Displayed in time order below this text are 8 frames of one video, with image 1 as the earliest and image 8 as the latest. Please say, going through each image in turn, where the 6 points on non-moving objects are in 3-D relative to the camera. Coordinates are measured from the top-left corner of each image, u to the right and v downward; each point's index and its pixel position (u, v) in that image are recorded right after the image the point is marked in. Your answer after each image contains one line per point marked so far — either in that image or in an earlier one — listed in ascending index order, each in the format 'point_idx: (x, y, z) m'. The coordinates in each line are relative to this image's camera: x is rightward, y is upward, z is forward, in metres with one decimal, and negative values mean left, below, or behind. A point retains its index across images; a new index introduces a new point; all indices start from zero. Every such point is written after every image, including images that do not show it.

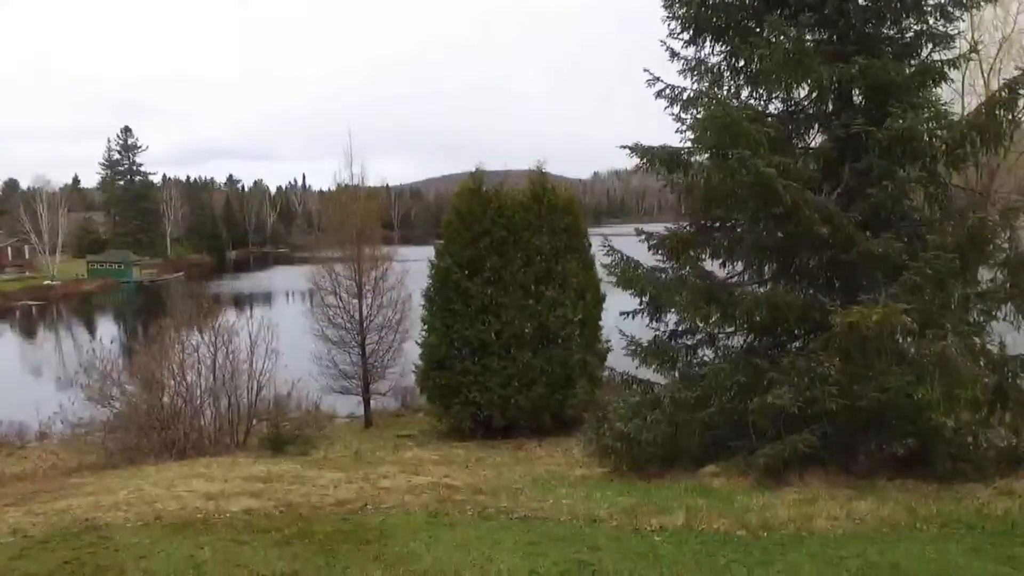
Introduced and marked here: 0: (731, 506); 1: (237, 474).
0: (+2.8, -2.8, +11.0) m
1: (-4.2, -2.9, +12.7) m
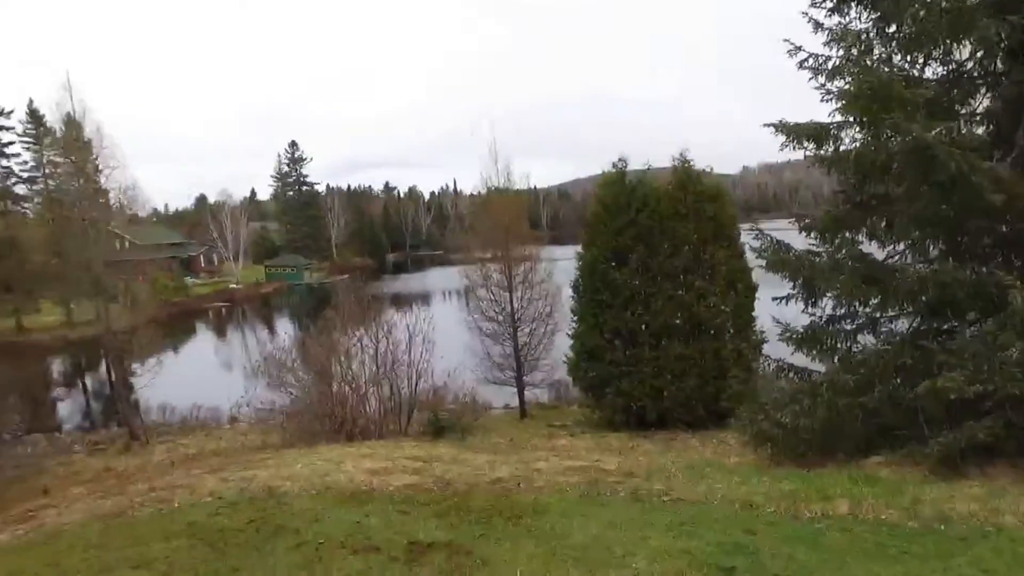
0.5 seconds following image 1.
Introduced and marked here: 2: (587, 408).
0: (+4.8, -2.5, +10.4) m
1: (-1.8, -2.7, +13.4) m
2: (+1.5, -2.5, +17.4) m
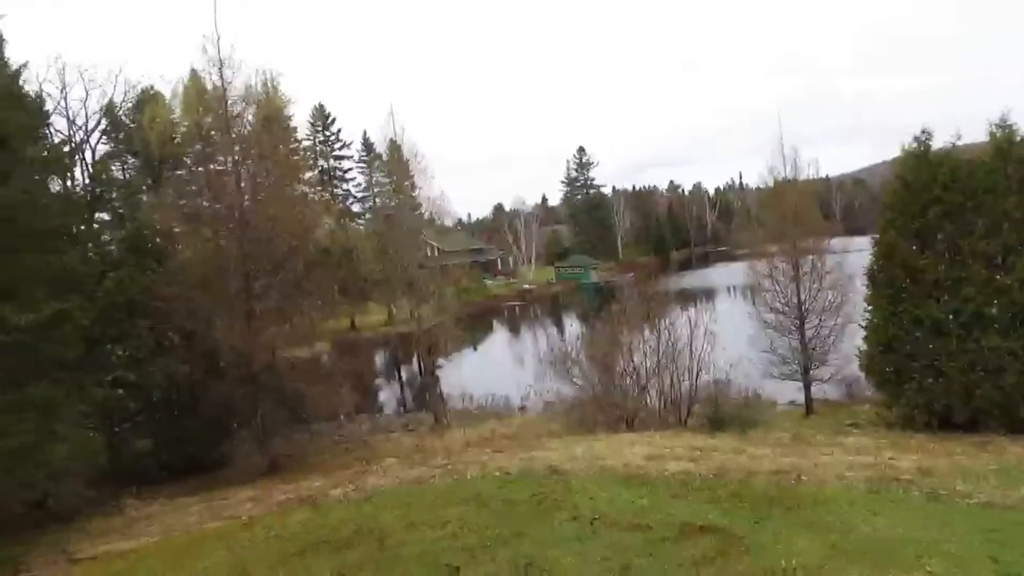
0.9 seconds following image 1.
0: (+7.8, -2.2, +8.4) m
1: (+2.7, -2.6, +13.5) m
2: (+7.3, -2.3, +16.1) m
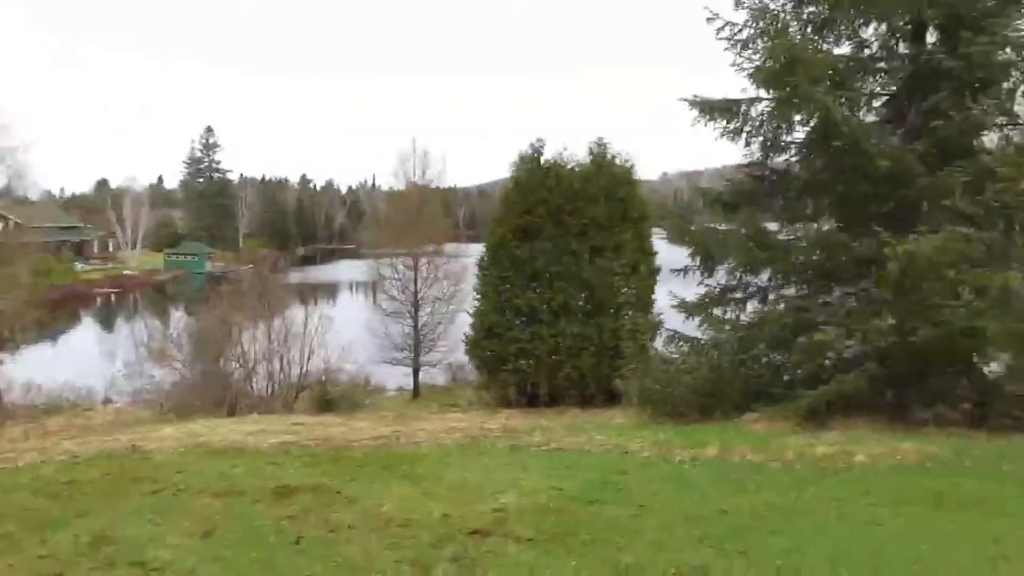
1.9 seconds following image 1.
0: (+3.2, -1.9, +10.4) m
1: (-3.6, -2.1, +12.9) m
2: (-0.6, -2.2, +17.1) m
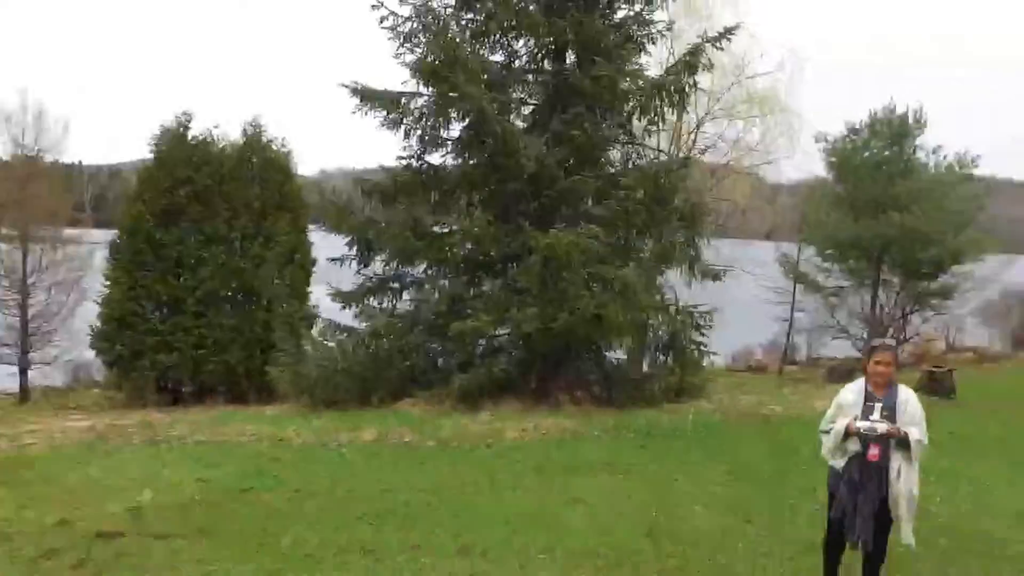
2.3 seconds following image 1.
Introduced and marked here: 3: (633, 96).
0: (-1.2, -1.7, +10.6) m
1: (-8.4, -1.8, +10.1) m
2: (-7.4, -1.9, +15.2) m
3: (+1.9, +3.1, +13.2) m
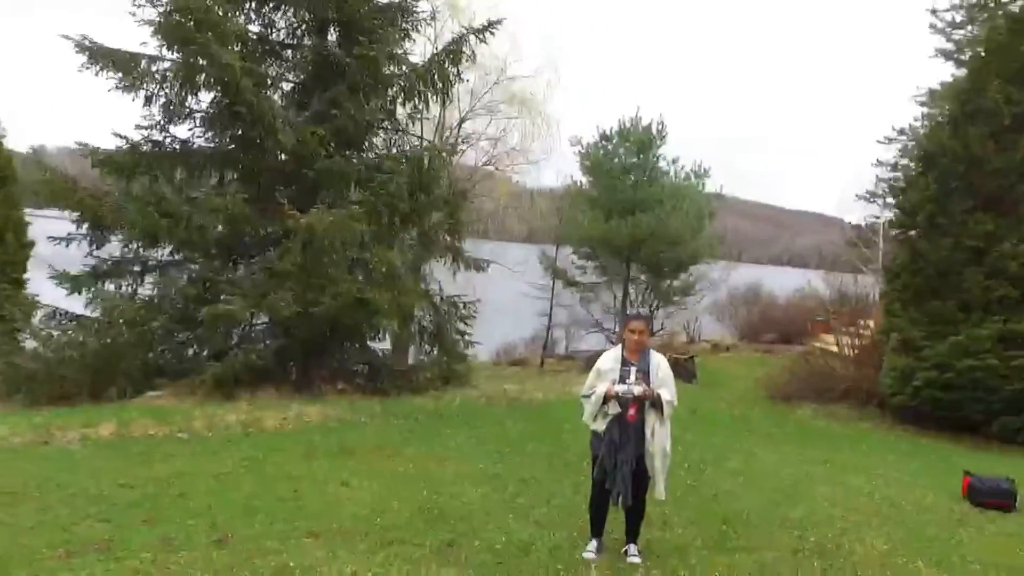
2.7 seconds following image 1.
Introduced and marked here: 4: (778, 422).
0: (-4.0, -1.5, +9.6) m
1: (-10.8, -1.5, +7.1) m
2: (-11.3, -1.7, +12.2) m
3: (-1.8, +3.3, +13.0) m
4: (+4.4, -2.2, +13.5) m
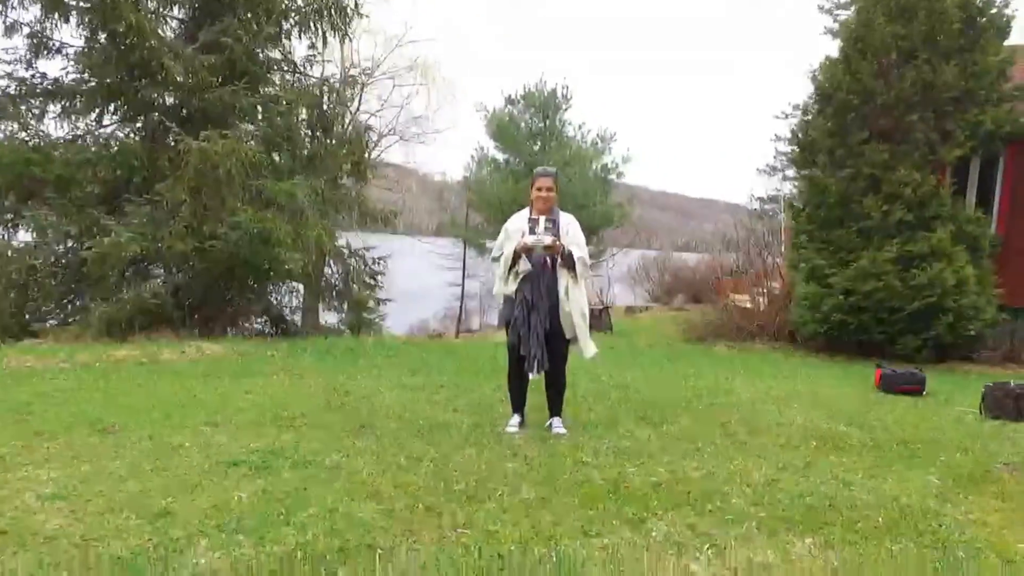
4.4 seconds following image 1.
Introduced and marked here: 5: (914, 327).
0: (-5.0, -0.7, +8.8) m
1: (-11.5, -1.0, +5.6) m
2: (-12.4, -1.2, +10.7) m
3: (-3.3, +4.2, +12.4) m
4: (+3.0, -1.1, +13.5) m
5: (+6.6, -0.6, +13.5) m
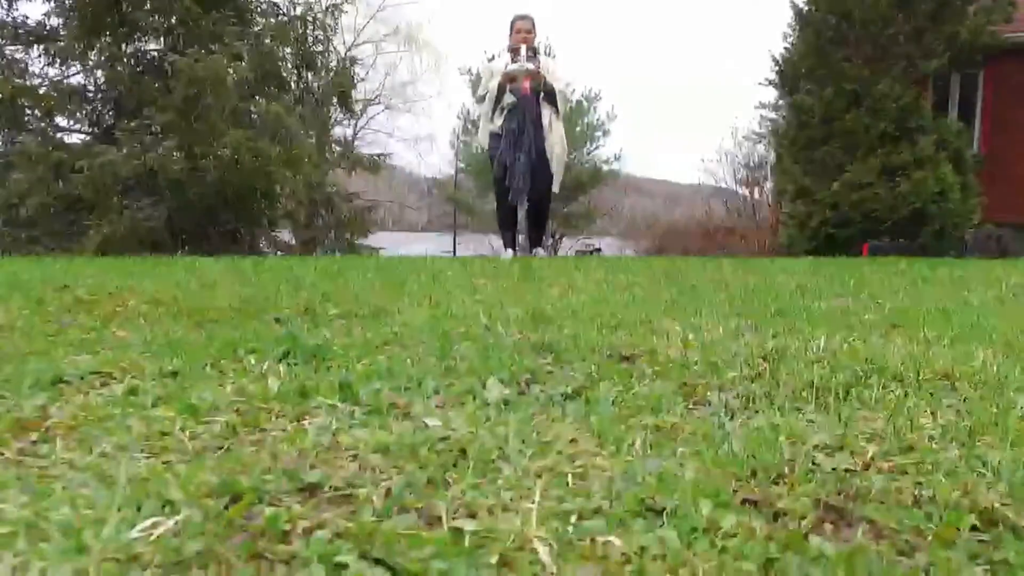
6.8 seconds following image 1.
0: (-5.0, +0.2, +8.8) m
1: (-11.5, -0.4, +5.6) m
2: (-12.5, -0.6, +10.6) m
3: (-3.6, +5.2, +12.5) m
4: (+2.9, +0.3, +13.7) m
5: (+6.5, +0.9, +13.7) m
